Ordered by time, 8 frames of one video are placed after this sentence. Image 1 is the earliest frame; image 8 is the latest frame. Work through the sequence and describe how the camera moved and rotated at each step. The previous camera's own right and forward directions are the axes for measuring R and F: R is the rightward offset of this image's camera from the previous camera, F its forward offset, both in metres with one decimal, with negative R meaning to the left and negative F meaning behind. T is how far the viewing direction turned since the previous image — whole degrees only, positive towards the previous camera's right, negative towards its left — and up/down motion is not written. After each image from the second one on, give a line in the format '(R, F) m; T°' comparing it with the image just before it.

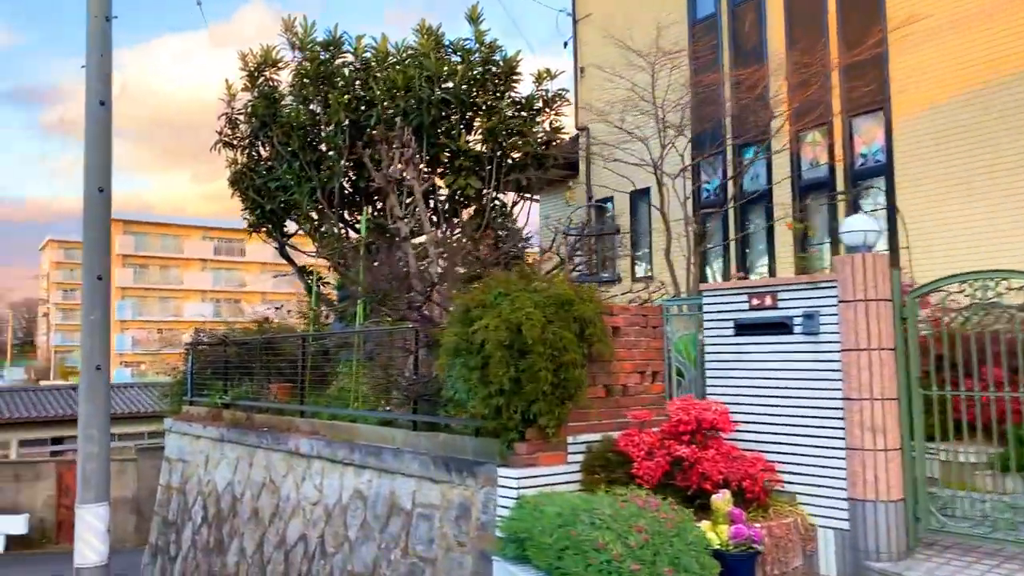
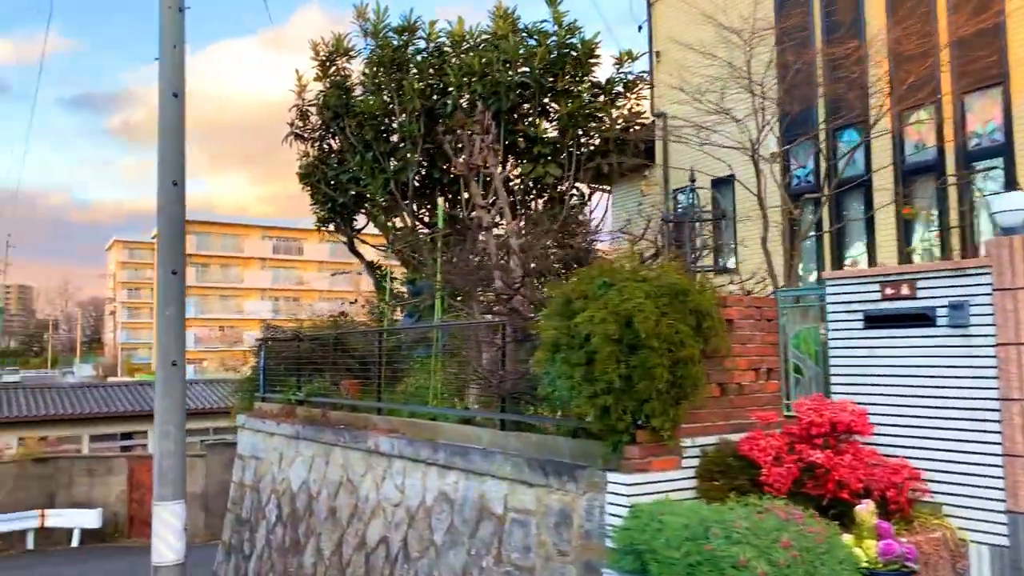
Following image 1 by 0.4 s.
(-0.2, +0.3) m; -4°
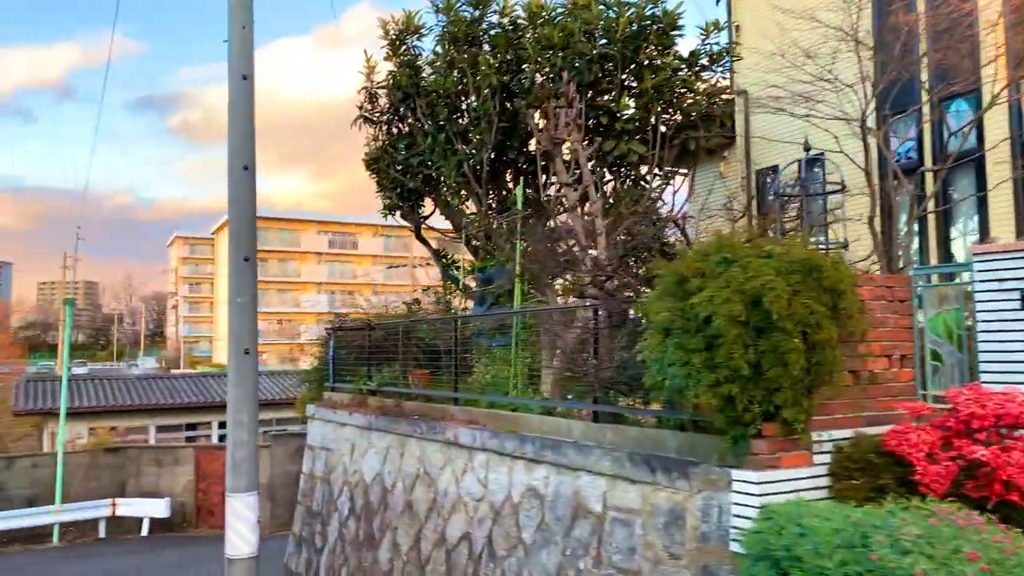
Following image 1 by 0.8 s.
(-0.2, +0.3) m; -4°
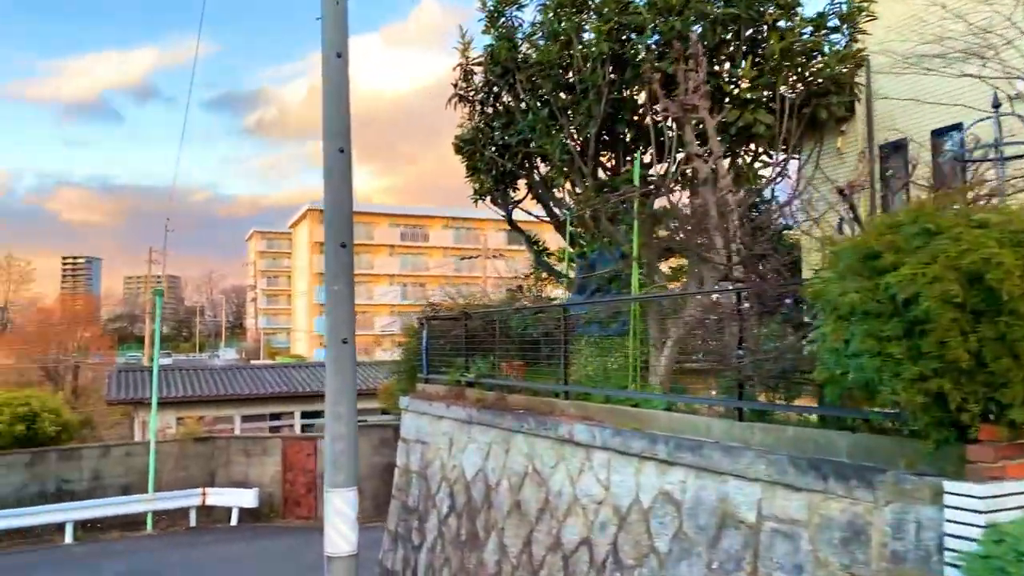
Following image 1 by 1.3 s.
(-0.3, +0.4) m; -5°
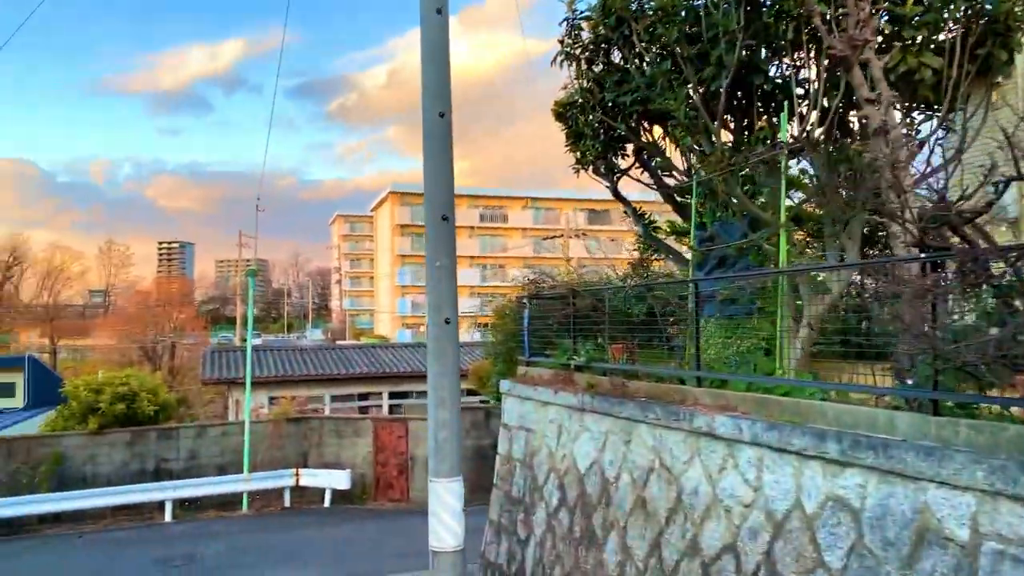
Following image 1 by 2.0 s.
(-0.3, +0.5) m; -6°
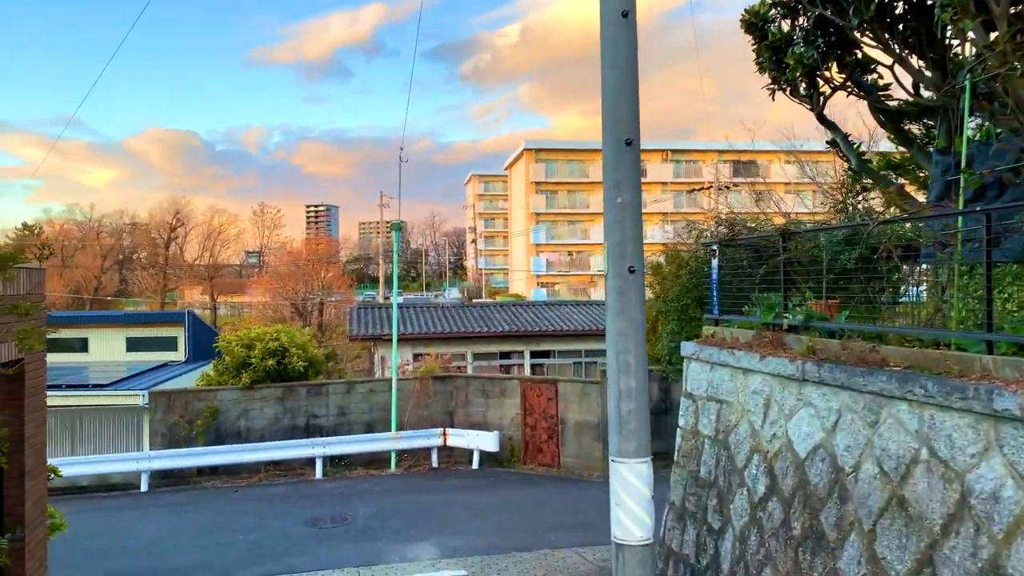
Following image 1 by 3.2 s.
(-0.4, +0.9) m; -9°
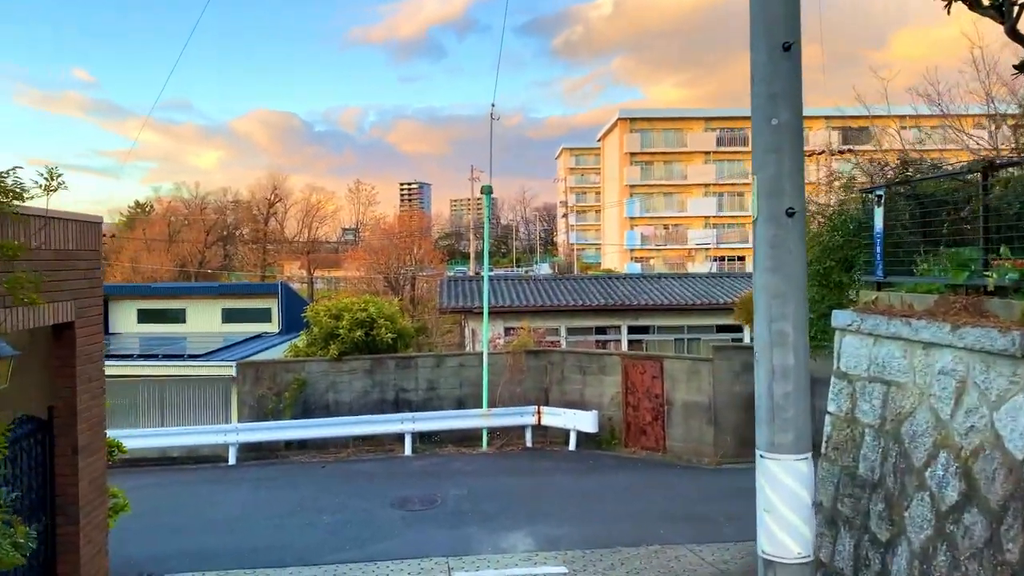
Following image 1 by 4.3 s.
(-0.1, +0.9) m; -6°
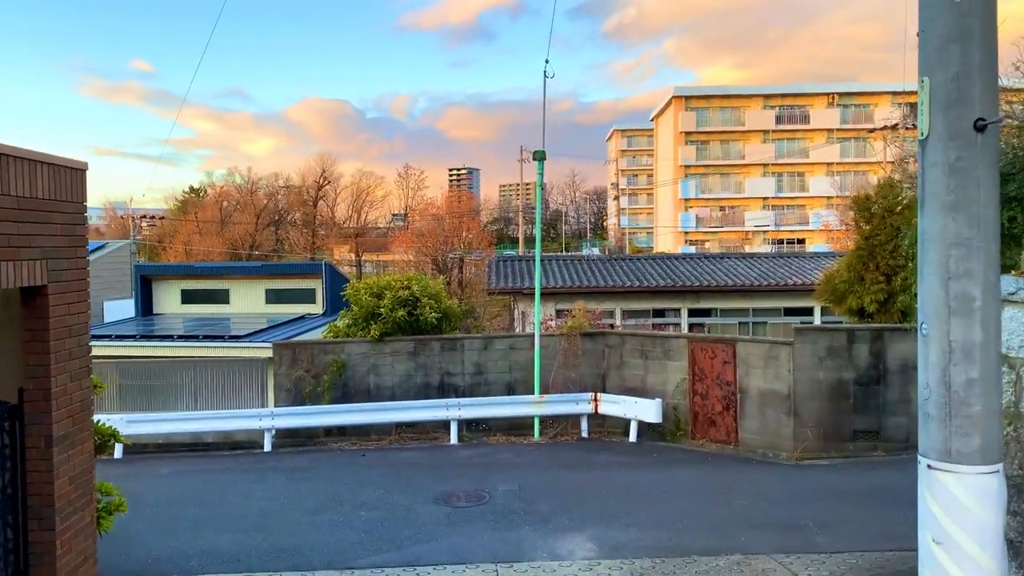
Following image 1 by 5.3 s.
(-0.1, +0.9) m; -3°
